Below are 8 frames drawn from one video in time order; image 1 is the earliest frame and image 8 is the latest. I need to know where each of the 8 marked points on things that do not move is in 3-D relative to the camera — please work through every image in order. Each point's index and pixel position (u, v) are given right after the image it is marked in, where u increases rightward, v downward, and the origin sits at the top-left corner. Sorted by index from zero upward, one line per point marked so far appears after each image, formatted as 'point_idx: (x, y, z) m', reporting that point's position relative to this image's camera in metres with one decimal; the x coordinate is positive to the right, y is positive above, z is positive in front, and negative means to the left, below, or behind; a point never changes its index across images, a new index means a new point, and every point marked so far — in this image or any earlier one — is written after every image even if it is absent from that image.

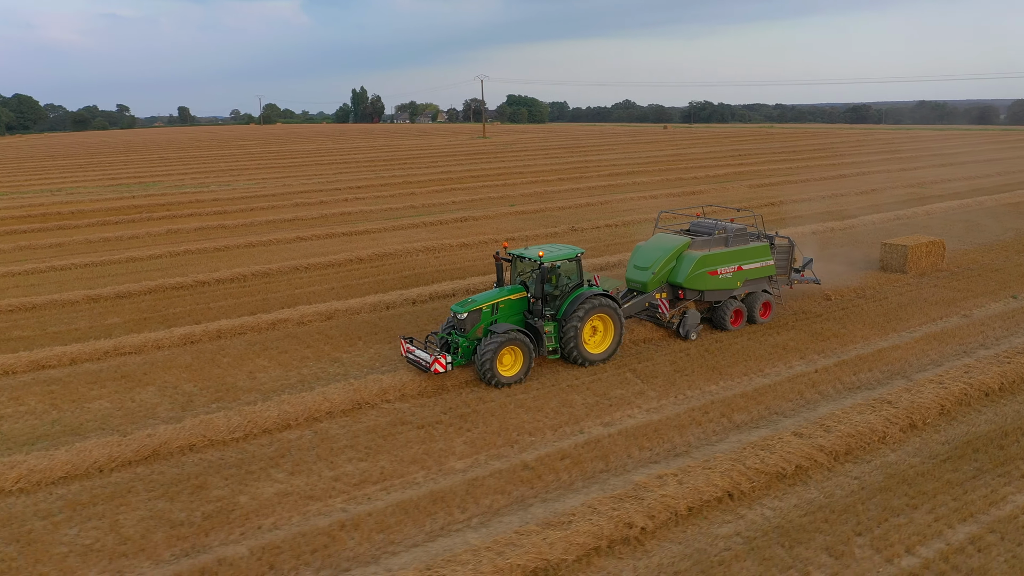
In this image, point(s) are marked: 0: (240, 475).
0: (-2.6, -1.8, +7.9) m
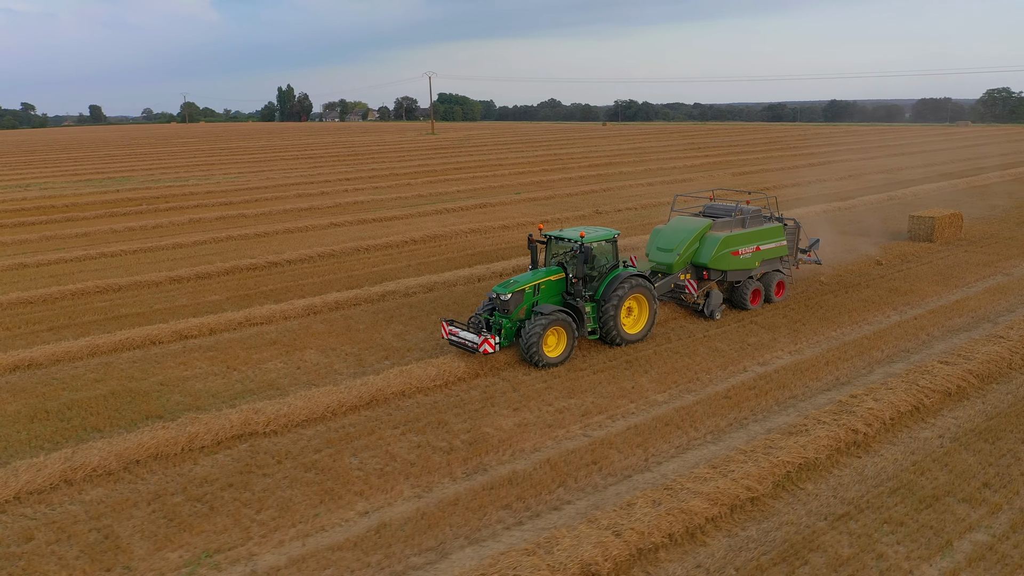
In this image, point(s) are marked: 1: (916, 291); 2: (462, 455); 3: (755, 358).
0: (-0.5, -1.3, +8.7) m
1: (+6.6, 0.0, +13.5) m
2: (-0.5, -1.6, +7.7) m
3: (+3.1, -0.9, +10.3) m
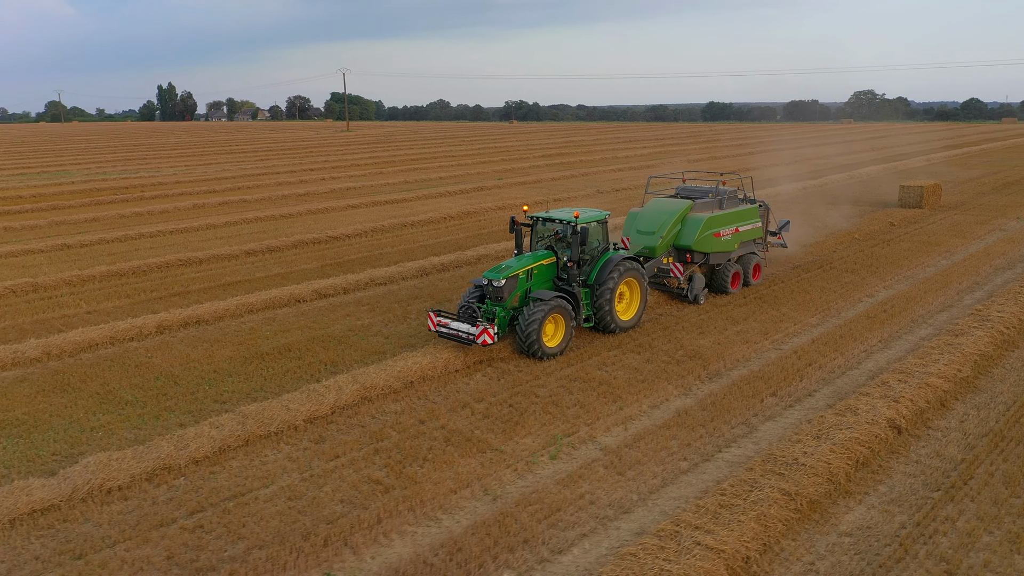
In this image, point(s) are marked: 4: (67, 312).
0: (+1.8, -0.6, +9.9) m
1: (+8.2, +0.9, +15.6) m
2: (+1.9, -0.8, +8.9) m
3: (+5.1, 0.0, +12.0) m
4: (-6.5, -0.3, +12.0) m
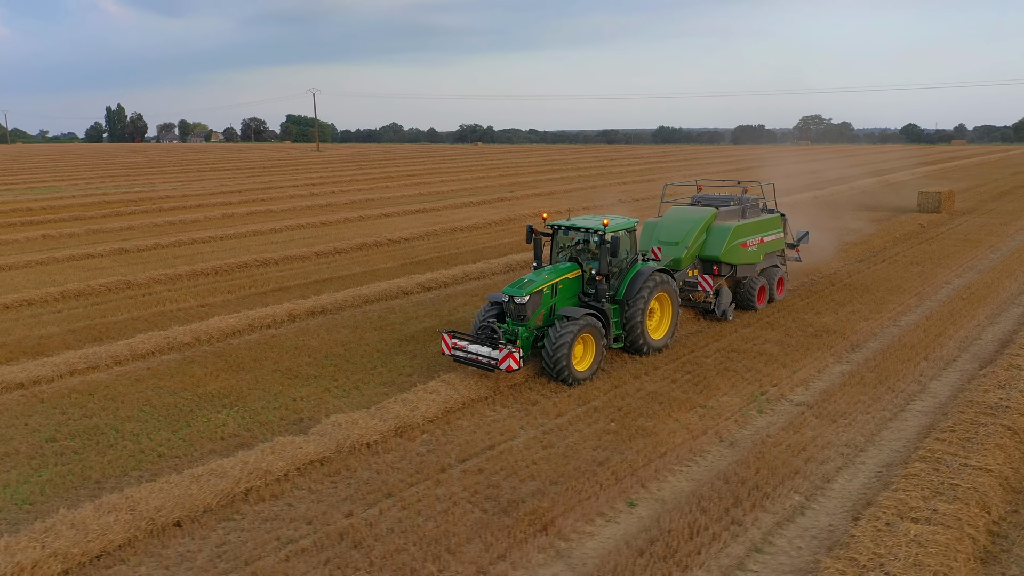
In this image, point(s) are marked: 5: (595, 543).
0: (+3.5, -0.4, +10.6) m
1: (+9.5, +1.0, +16.6) m
2: (+3.7, -0.6, +9.5) m
3: (+6.7, +0.1, +12.8) m
4: (-4.9, -0.3, +12.2) m
5: (+0.5, -1.6, +5.1) m
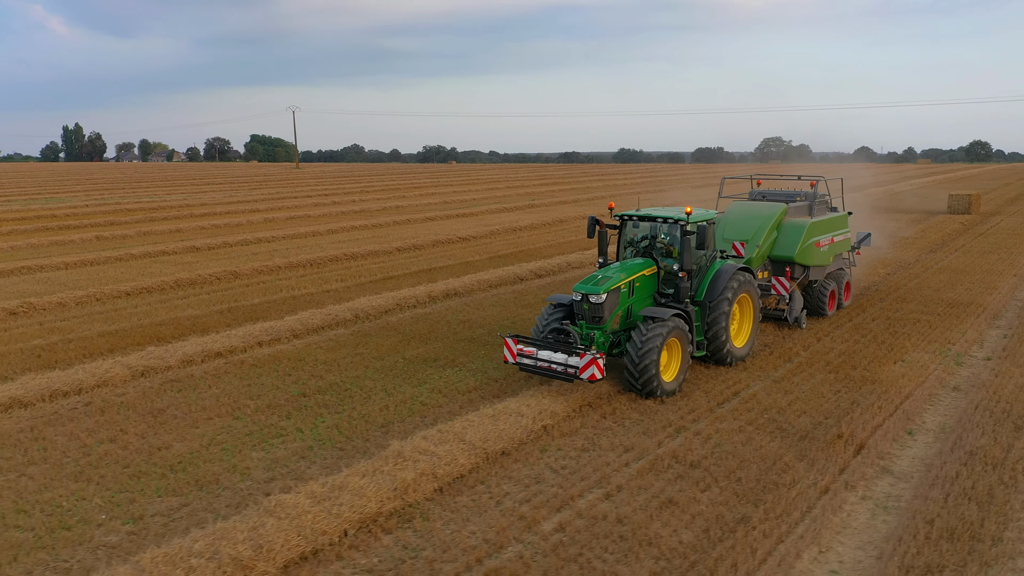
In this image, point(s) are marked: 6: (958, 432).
0: (+5.4, -0.1, +11.2) m
1: (+11.1, +1.1, +17.5) m
2: (+5.6, -0.3, +10.1) m
3: (+8.4, +0.4, +13.6) m
4: (-3.1, 0.0, +12.4) m
5: (+2.7, -1.2, +5.5) m
6: (+3.2, -1.0, +6.0) m
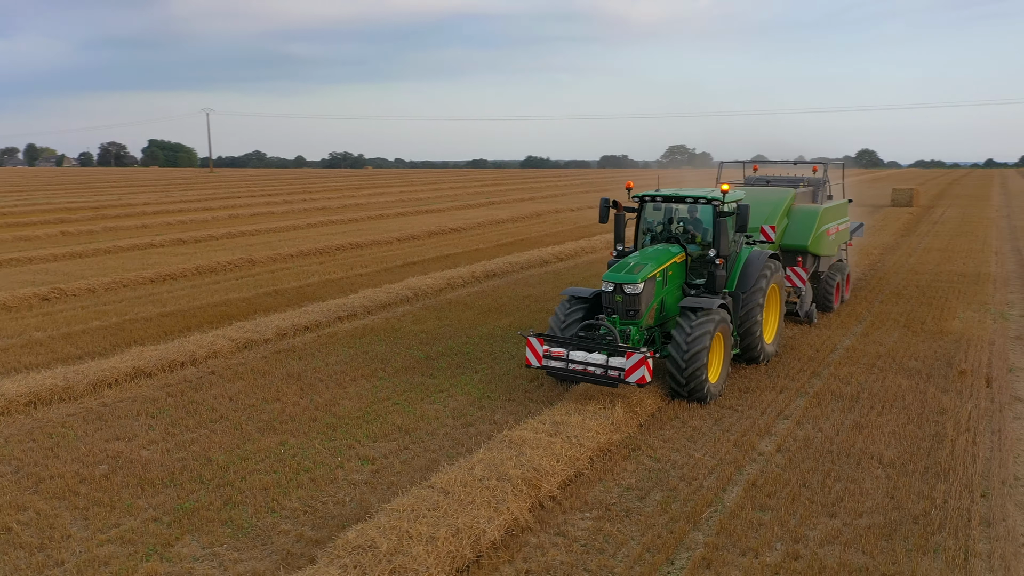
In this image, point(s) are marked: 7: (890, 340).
0: (+5.9, +0.3, +12.1) m
1: (+10.9, +1.5, +19.1) m
2: (+6.3, +0.1, +11.1) m
3: (+8.7, +0.8, +14.9) m
4: (-2.6, +0.2, +12.3) m
5: (+3.9, -0.8, +6.2) m
6: (+4.4, -0.7, +6.7) m
7: (+3.6, -0.5, +7.7) m
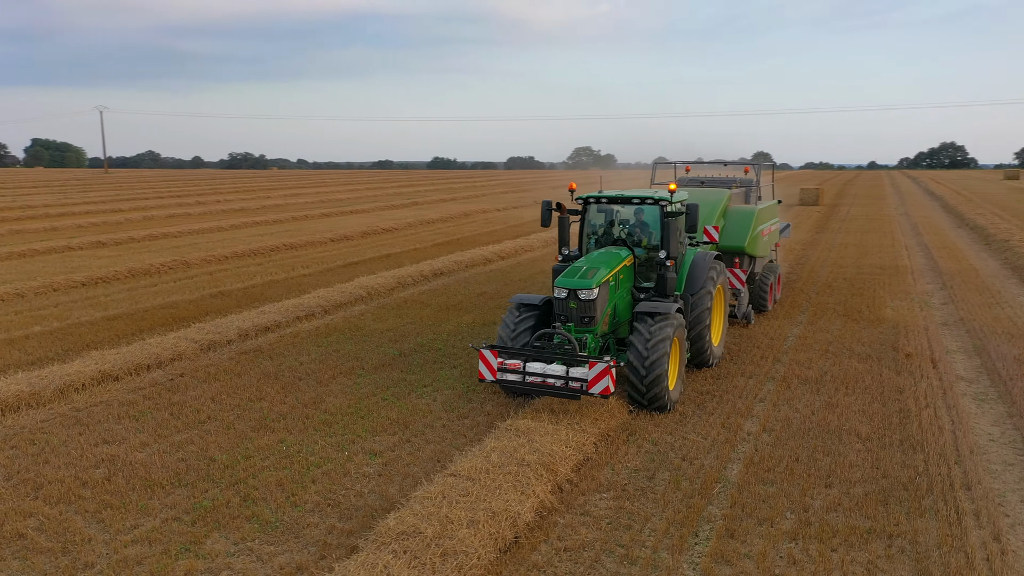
0: (+5.1, +0.4, +12.9) m
1: (+9.2, +1.7, +20.4) m
2: (+5.6, +0.2, +11.9) m
3: (+7.5, +0.9, +15.9) m
4: (-3.4, +0.2, +12.2) m
5: (+3.8, -0.7, +6.7) m
6: (+4.2, -0.5, +7.3) m
7: (+3.3, -0.4, +8.3) m
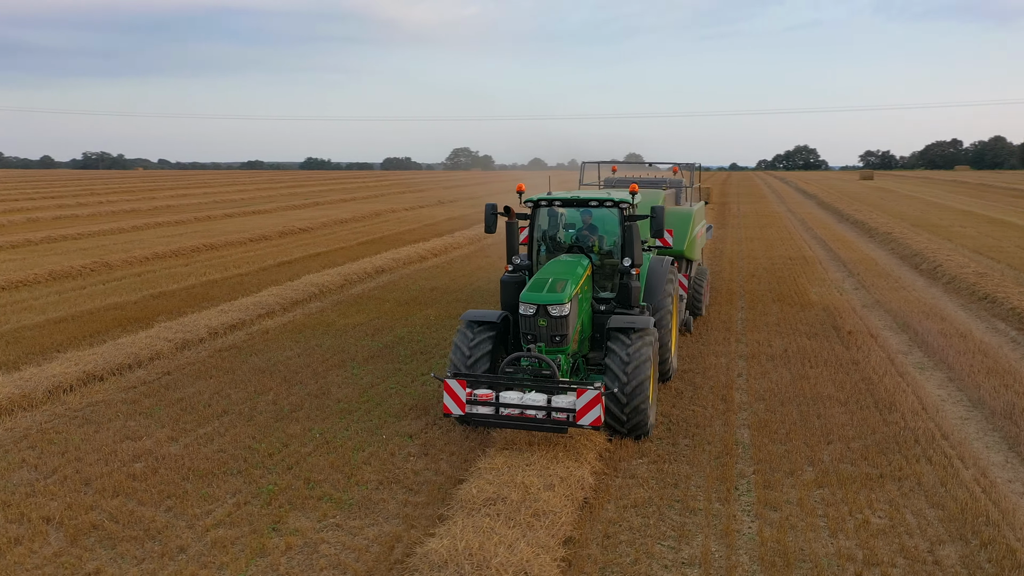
0: (+4.0, +0.6, +13.9) m
1: (+6.9, +1.9, +21.9) m
2: (+4.7, +0.4, +13.0) m
3: (+6.0, +1.2, +17.3) m
4: (-4.2, +0.2, +11.9) m
5: (+3.6, -0.5, +7.6) m
6: (+4.0, -0.4, +8.3) m
7: (+2.9, -0.3, +9.1) m
